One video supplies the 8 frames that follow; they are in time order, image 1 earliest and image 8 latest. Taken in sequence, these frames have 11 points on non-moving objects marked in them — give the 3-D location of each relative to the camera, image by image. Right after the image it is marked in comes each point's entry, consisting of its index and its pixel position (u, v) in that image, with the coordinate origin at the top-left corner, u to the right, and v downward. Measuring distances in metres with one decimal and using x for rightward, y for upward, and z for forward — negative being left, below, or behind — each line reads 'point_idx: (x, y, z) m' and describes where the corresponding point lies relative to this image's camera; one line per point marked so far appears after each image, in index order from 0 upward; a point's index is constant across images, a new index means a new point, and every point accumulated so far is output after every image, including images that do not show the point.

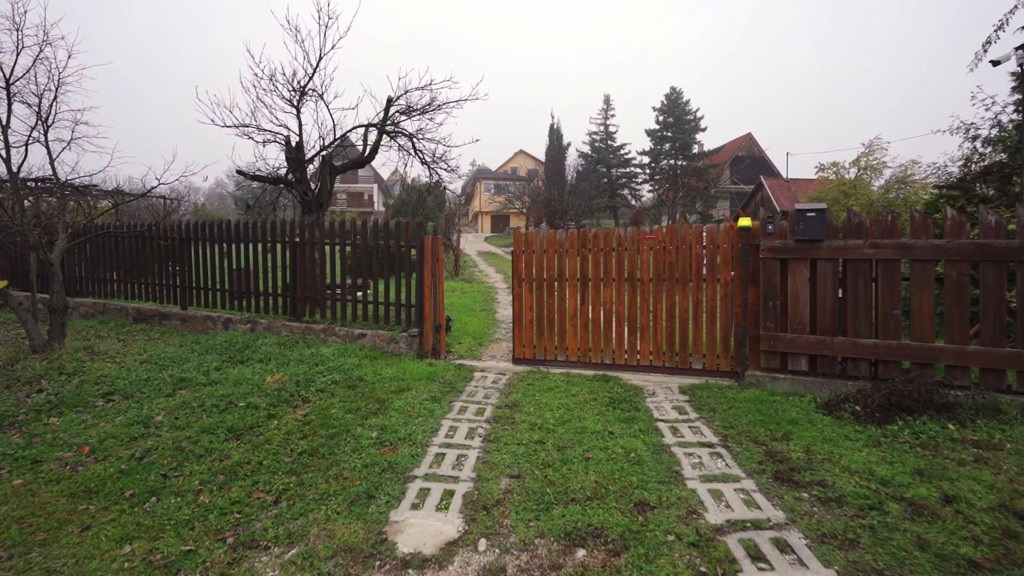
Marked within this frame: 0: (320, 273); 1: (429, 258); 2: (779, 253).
0: (-2.6, +0.2, +7.3) m
1: (-1.0, +0.4, +6.6) m
2: (+2.5, +0.3, +5.0) m
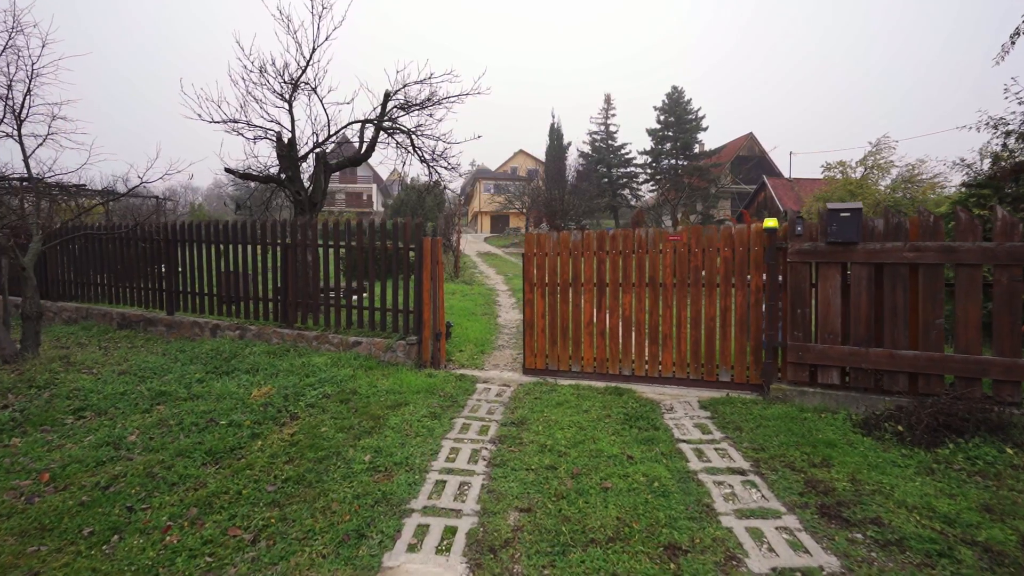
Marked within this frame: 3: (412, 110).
0: (-2.5, +0.2, +6.9) m
1: (-1.0, +0.3, +6.2) m
2: (+2.6, +0.3, +4.6) m
3: (-1.6, +2.8, +8.2) m
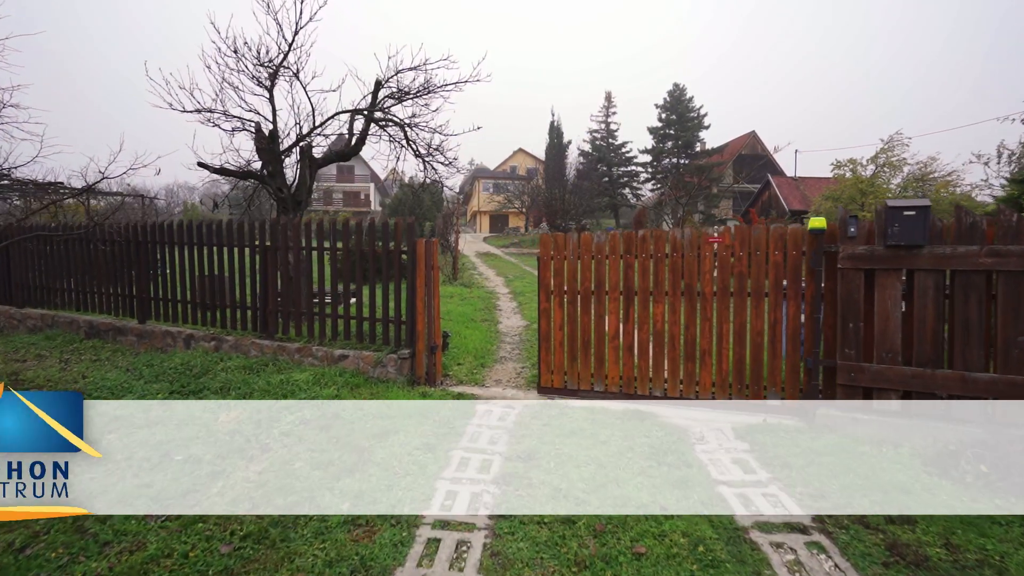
0: (-2.5, +0.1, +6.3) m
1: (-0.9, +0.2, +5.5) m
2: (+2.6, +0.2, +3.9) m
3: (-1.5, +2.7, +7.5) m
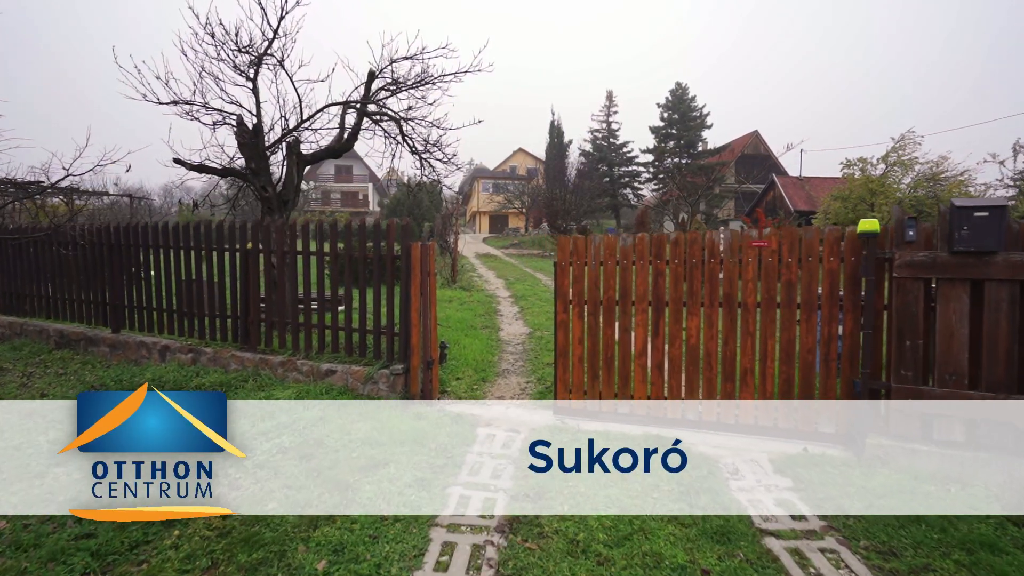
0: (-2.4, 0.0, +5.8) m
1: (-0.9, +0.1, +5.0) m
2: (+2.7, +0.1, +3.4) m
3: (-1.5, +2.6, +7.0) m
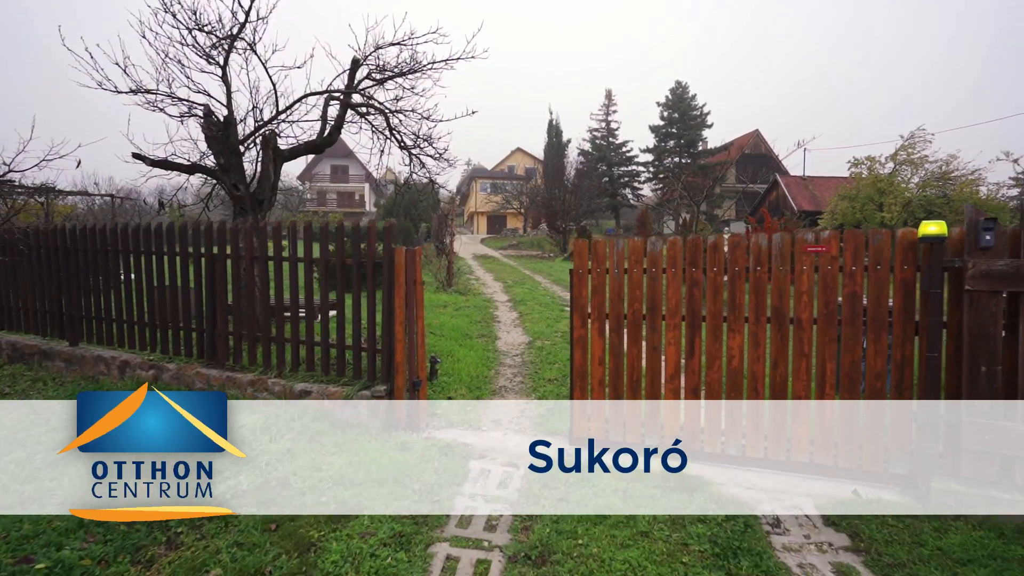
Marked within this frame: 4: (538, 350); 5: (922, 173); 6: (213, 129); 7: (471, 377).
0: (-2.5, -0.1, +5.2) m
1: (-0.9, +0.1, +4.4) m
2: (+2.6, 0.0, +2.8) m
3: (-1.5, +2.5, +6.4) m
4: (+0.4, -0.8, +7.0) m
5: (+14.5, +4.1, +18.7) m
6: (-3.3, +1.8, +5.8) m
7: (-0.5, -1.0, +5.8) m
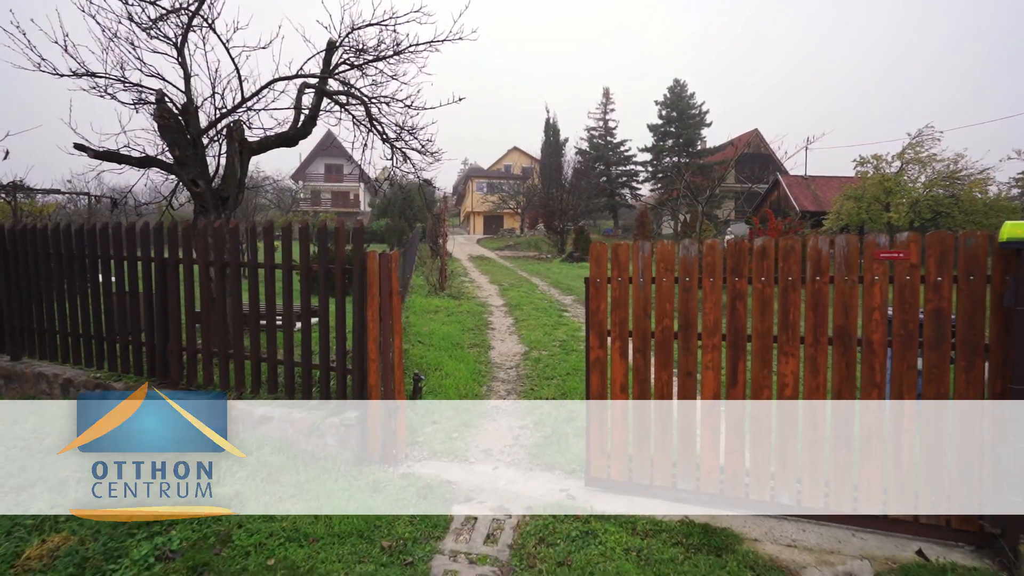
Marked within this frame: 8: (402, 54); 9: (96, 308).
0: (-2.5, -0.2, +4.5) m
1: (-1.0, 0.0, +3.8) m
2: (+2.6, 0.0, +2.2) m
3: (-1.6, +2.4, +5.8) m
4: (+0.3, -0.9, +6.4) m
5: (+14.4, +4.0, +18.1) m
6: (-3.4, +1.7, +5.2) m
7: (-0.5, -1.1, +5.2) m
8: (-1.2, +2.5, +5.6) m
9: (-3.9, -0.2, +5.0) m
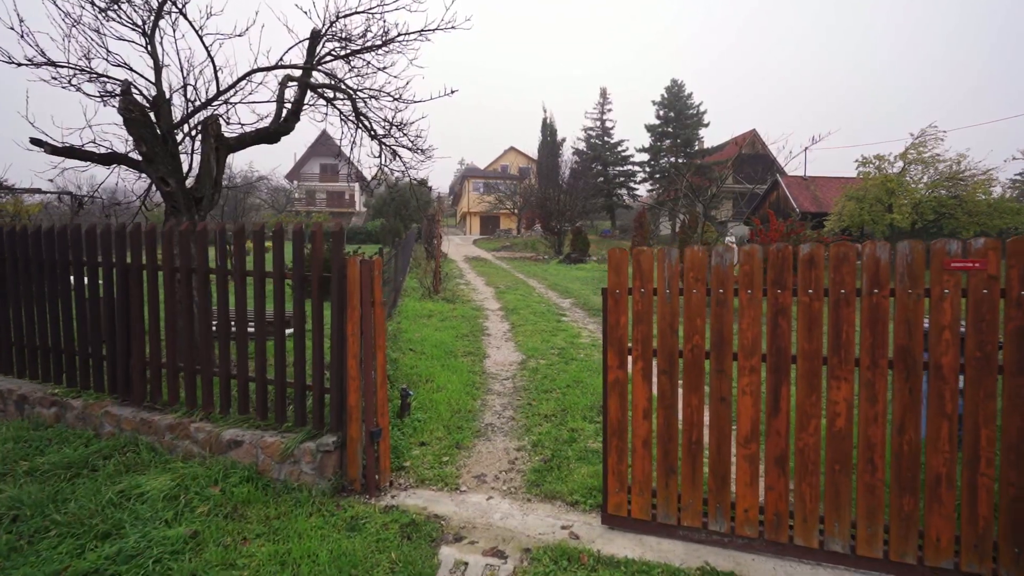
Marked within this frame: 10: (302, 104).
0: (-2.6, -0.2, +4.1) m
1: (-1.0, -0.1, +3.4) m
2: (+2.6, -0.1, +1.9) m
3: (-1.6, +2.4, +5.4) m
4: (+0.2, -1.0, +6.1) m
5: (+14.3, +3.9, +17.9) m
6: (-3.4, +1.6, +4.8) m
7: (-0.6, -1.1, +4.8) m
8: (-1.2, +2.4, +5.2) m
9: (-4.0, -0.3, +4.6) m
10: (-2.3, +2.0, +5.7) m
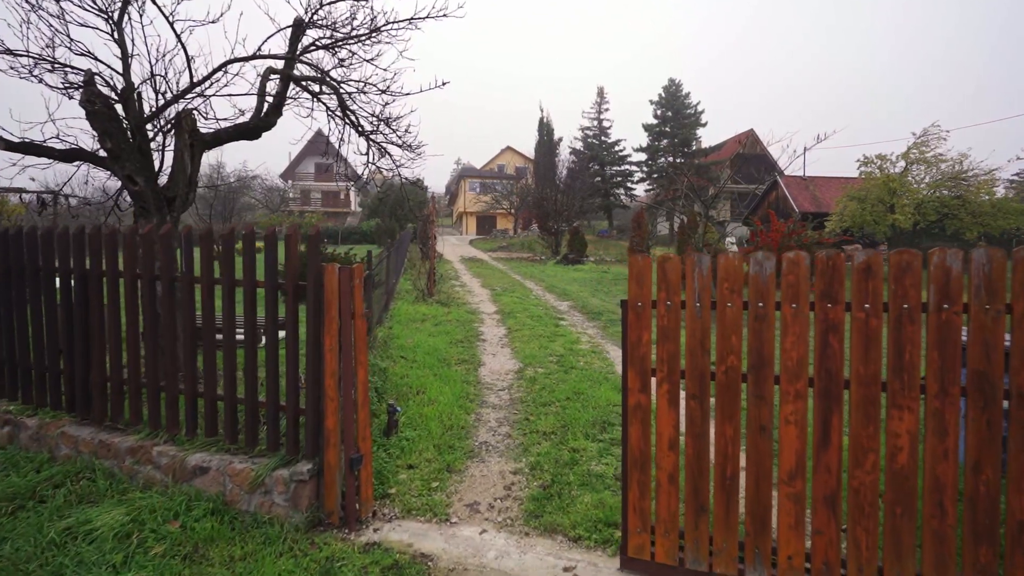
0: (-2.6, -0.3, +3.8) m
1: (-1.0, -0.1, +3.1) m
2: (+2.6, -0.2, +1.5) m
3: (-1.7, +2.3, +5.1) m
4: (+0.2, -1.0, +5.7) m
5: (+14.2, +3.9, +17.6) m
6: (-3.4, +1.6, +4.4) m
7: (-0.6, -1.2, +4.5) m
8: (-1.2, +2.4, +4.9) m
9: (-4.0, -0.3, +4.2) m
10: (-2.3, +1.9, +5.4) m
